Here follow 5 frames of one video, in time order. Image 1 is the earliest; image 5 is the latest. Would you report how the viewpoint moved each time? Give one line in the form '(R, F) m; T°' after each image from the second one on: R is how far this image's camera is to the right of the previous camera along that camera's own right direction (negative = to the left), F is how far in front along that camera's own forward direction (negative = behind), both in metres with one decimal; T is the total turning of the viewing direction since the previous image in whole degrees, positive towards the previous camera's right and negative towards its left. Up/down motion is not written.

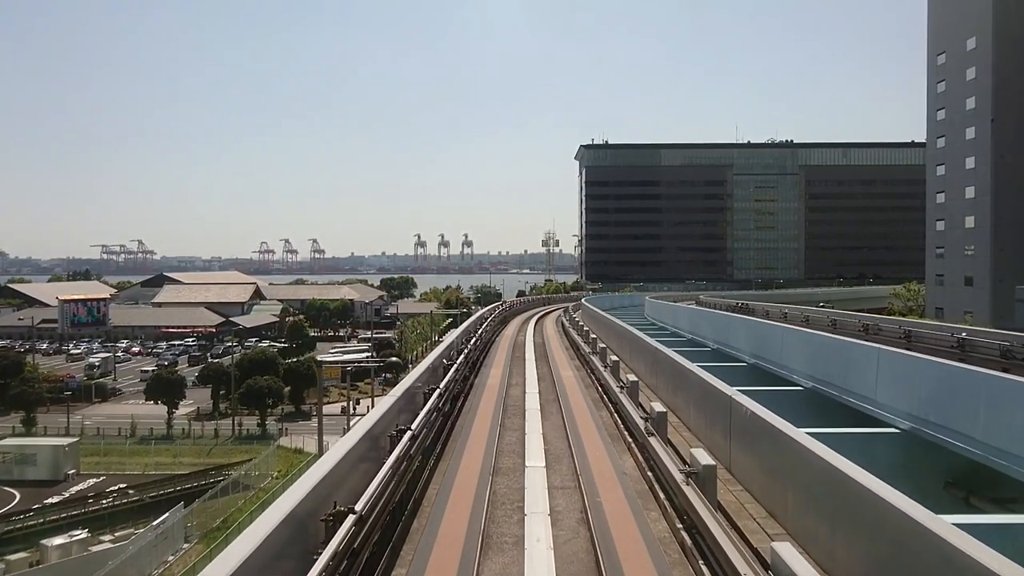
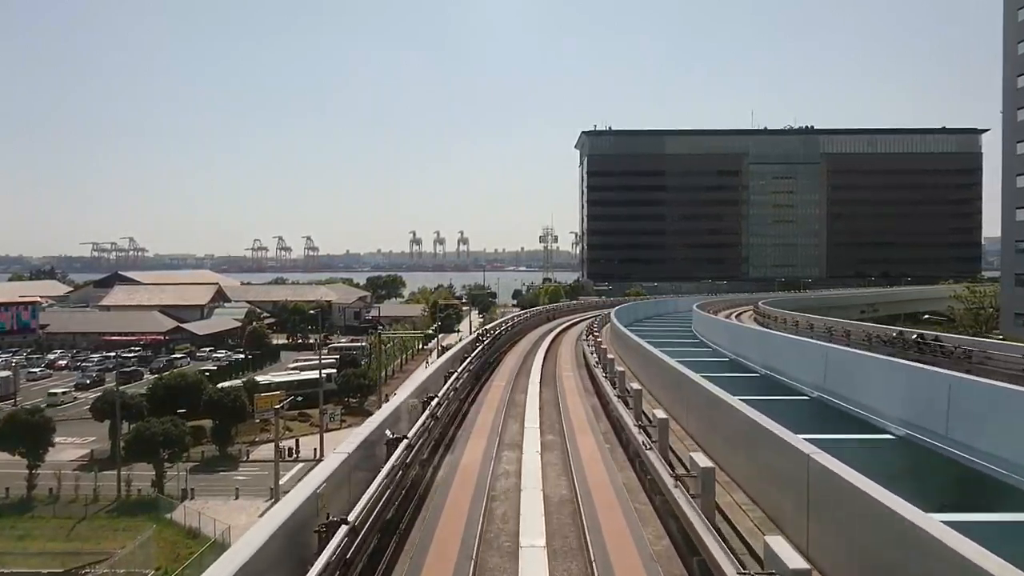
(+0.1, +4.2) m; 0°
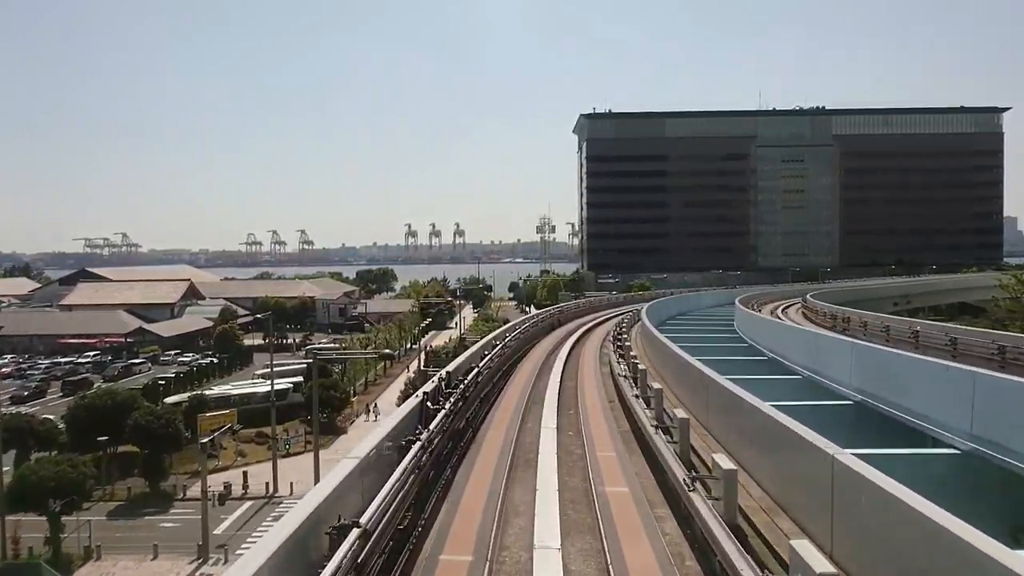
(0.0, +2.4) m; 0°
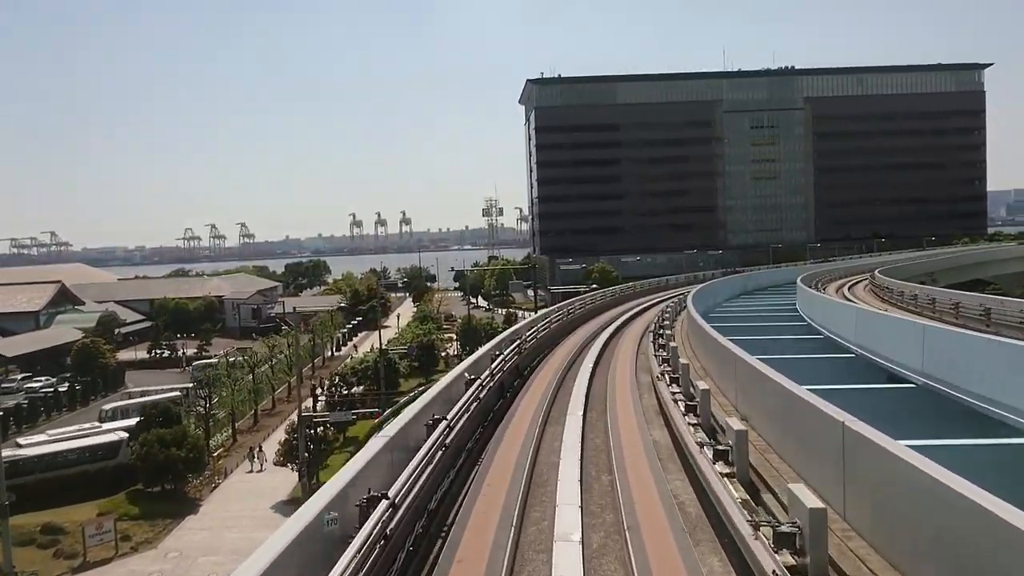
(+0.3, +4.6) m; +4°
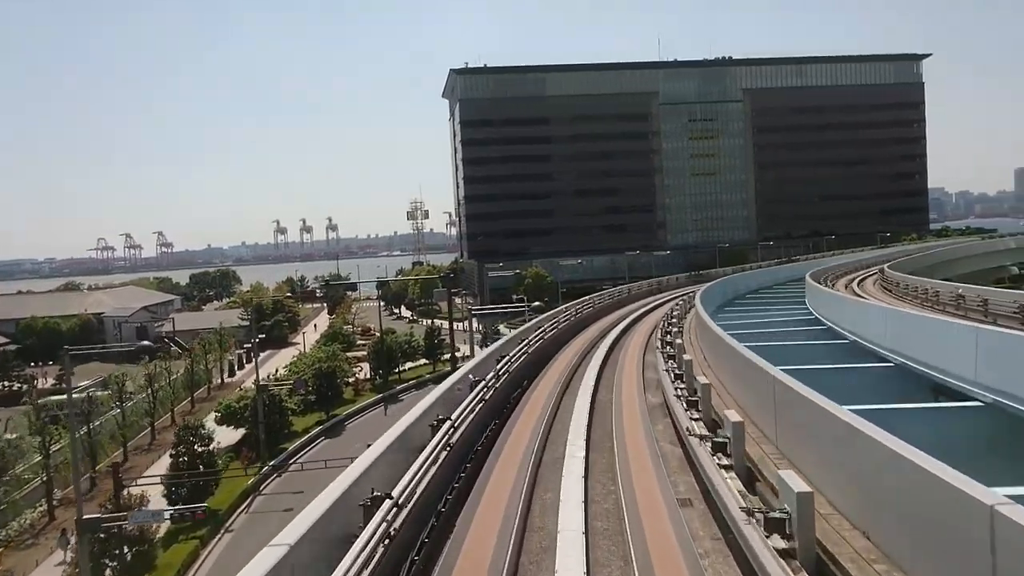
(+0.3, +2.9) m; +5°
